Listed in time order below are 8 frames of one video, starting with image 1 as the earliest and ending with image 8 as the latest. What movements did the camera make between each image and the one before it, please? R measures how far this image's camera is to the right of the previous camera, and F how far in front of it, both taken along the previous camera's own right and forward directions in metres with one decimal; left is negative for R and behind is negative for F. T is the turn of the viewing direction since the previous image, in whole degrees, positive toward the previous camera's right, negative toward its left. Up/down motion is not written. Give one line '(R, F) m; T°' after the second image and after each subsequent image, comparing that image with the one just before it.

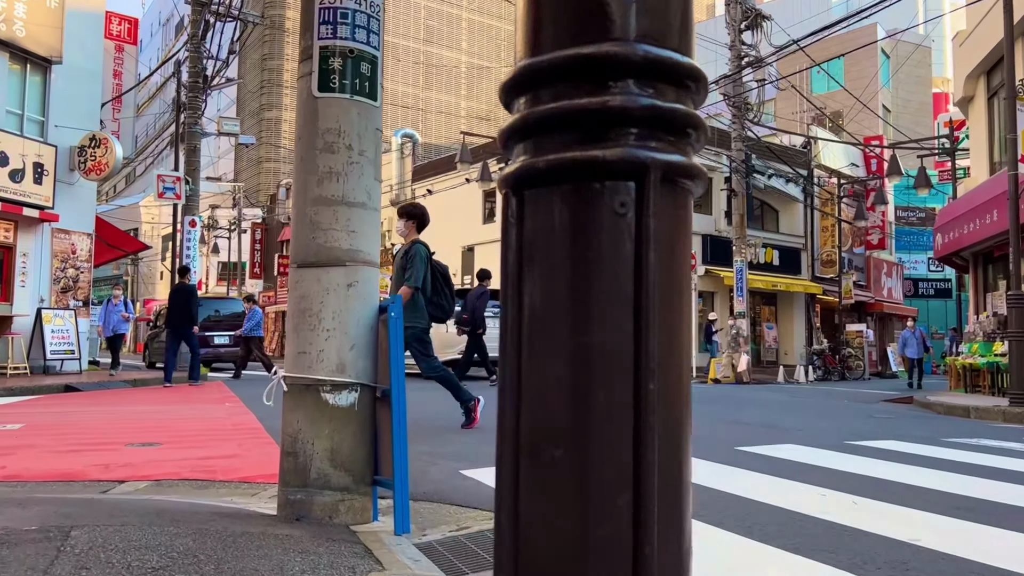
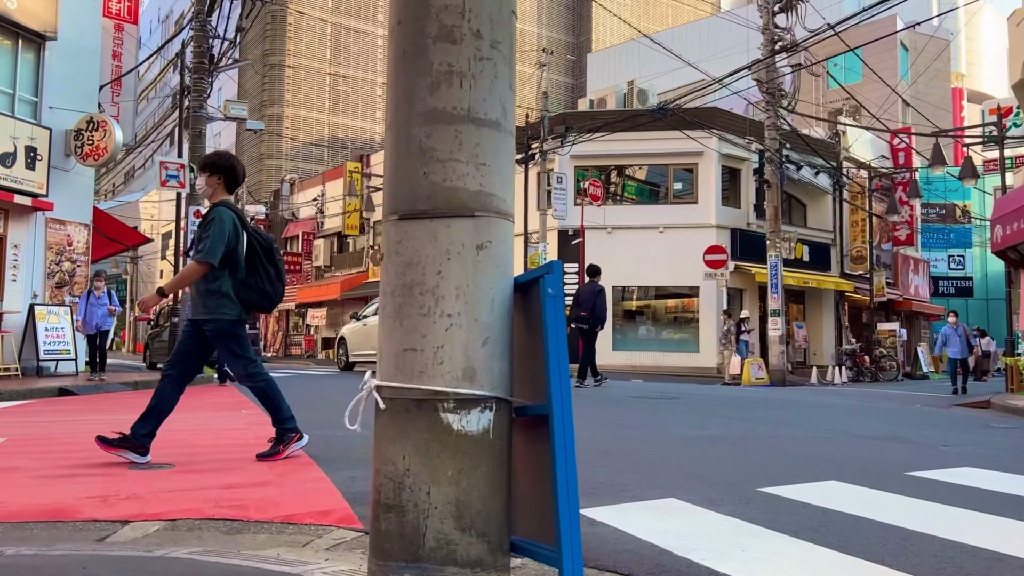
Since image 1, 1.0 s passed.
(-0.6, +1.1) m; 0°
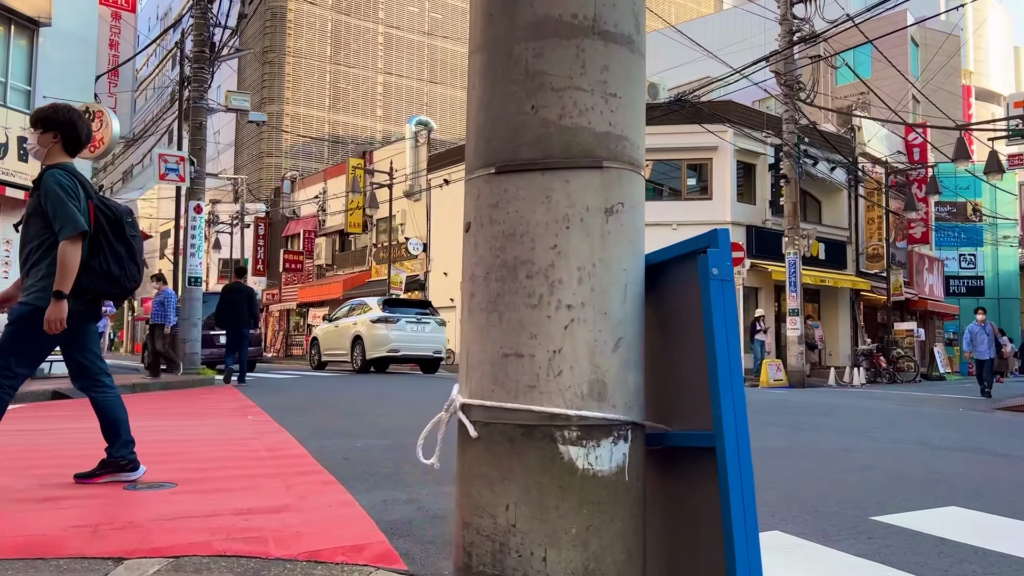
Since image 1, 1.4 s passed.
(-0.3, +0.6) m; 0°
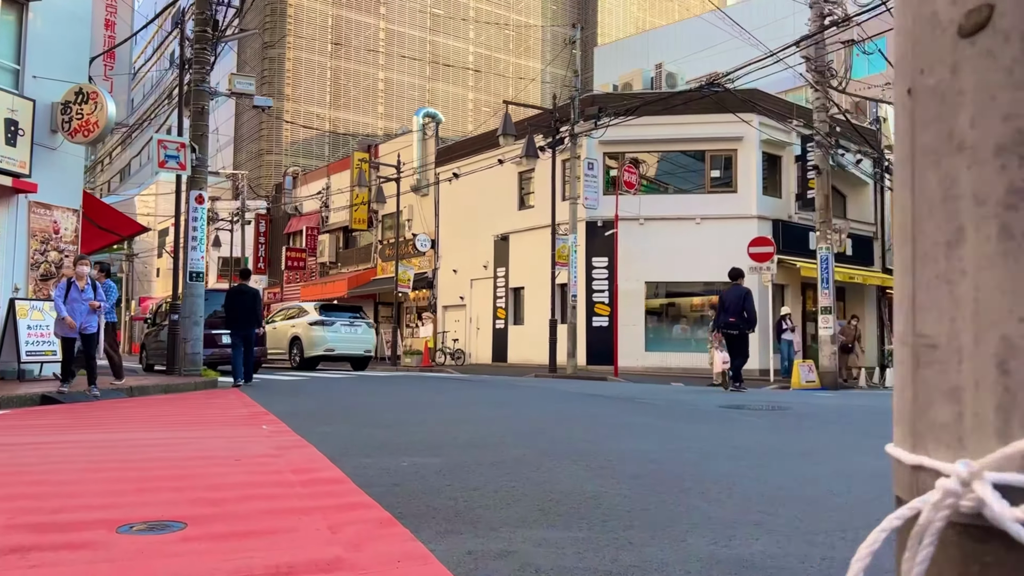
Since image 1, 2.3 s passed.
(-0.4, +0.9) m; 0°
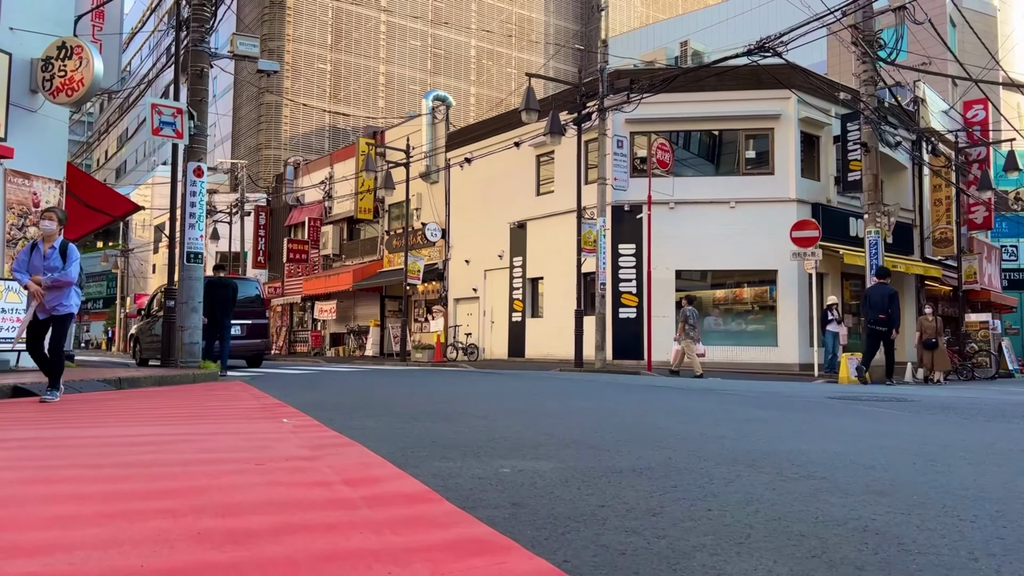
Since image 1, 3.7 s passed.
(-0.6, +1.3) m; 0°
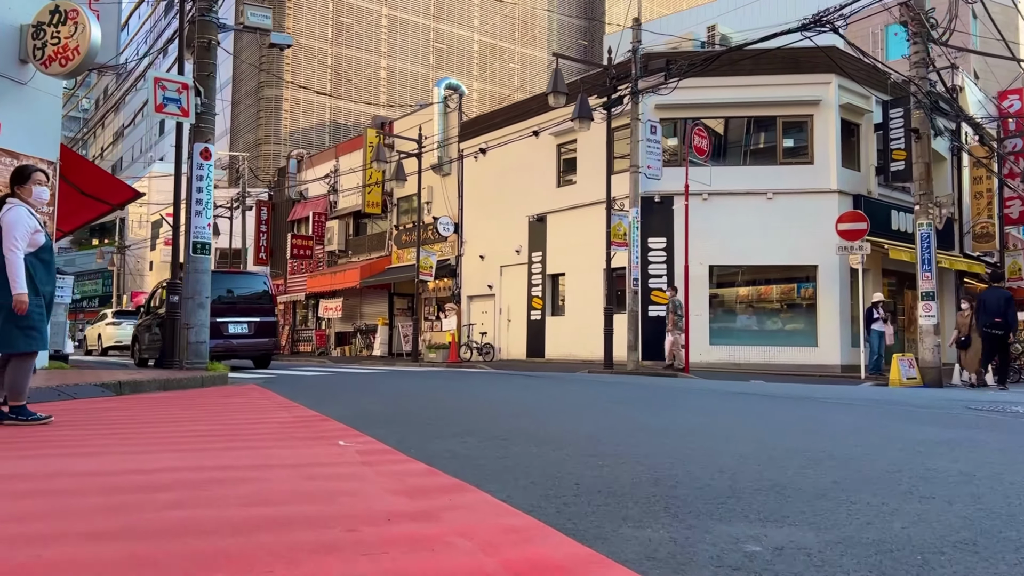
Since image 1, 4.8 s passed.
(-0.6, +1.1) m; 0°
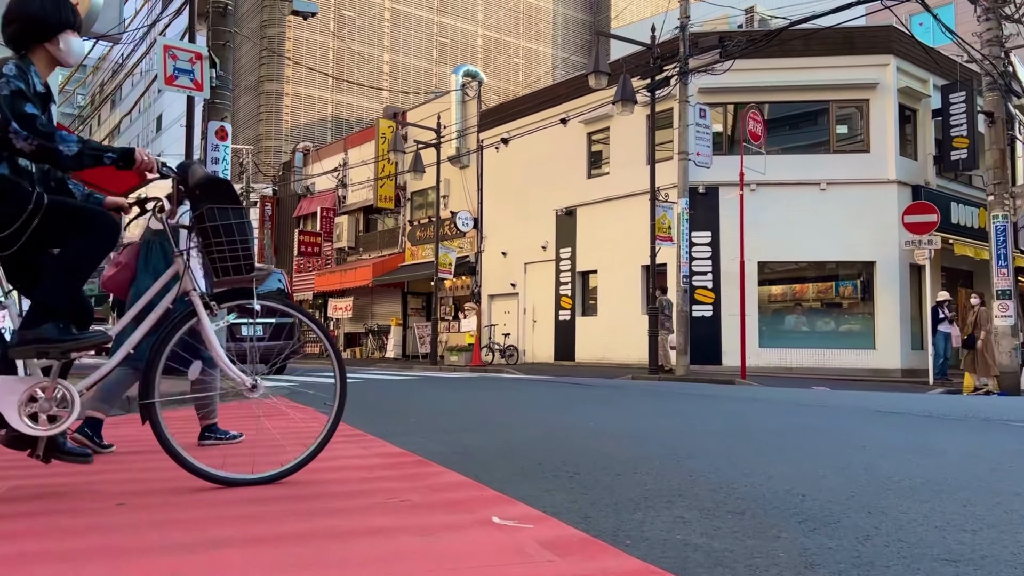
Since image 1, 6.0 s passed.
(-0.8, +1.3) m; 0°
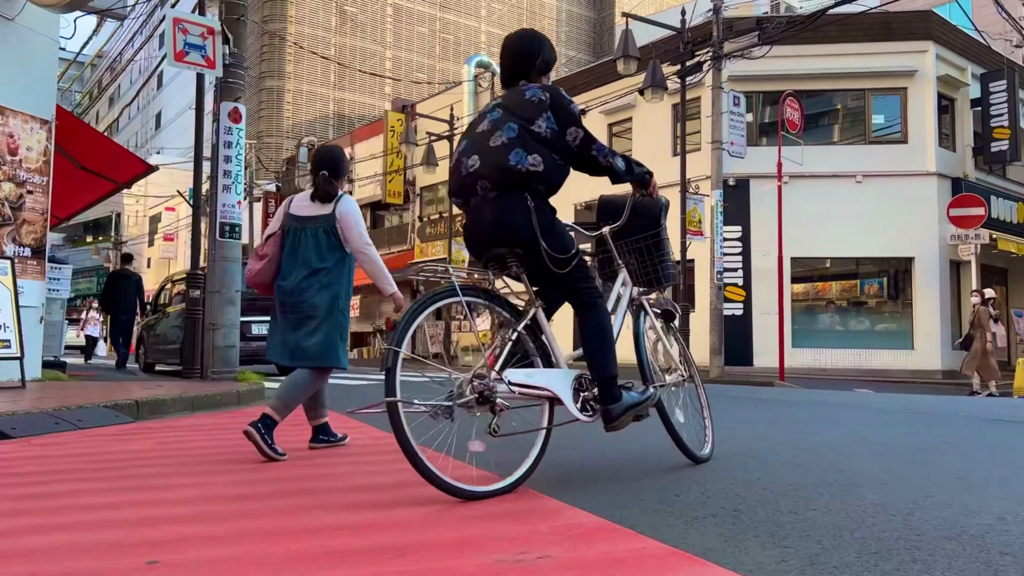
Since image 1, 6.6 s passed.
(-0.5, +0.7) m; 0°
